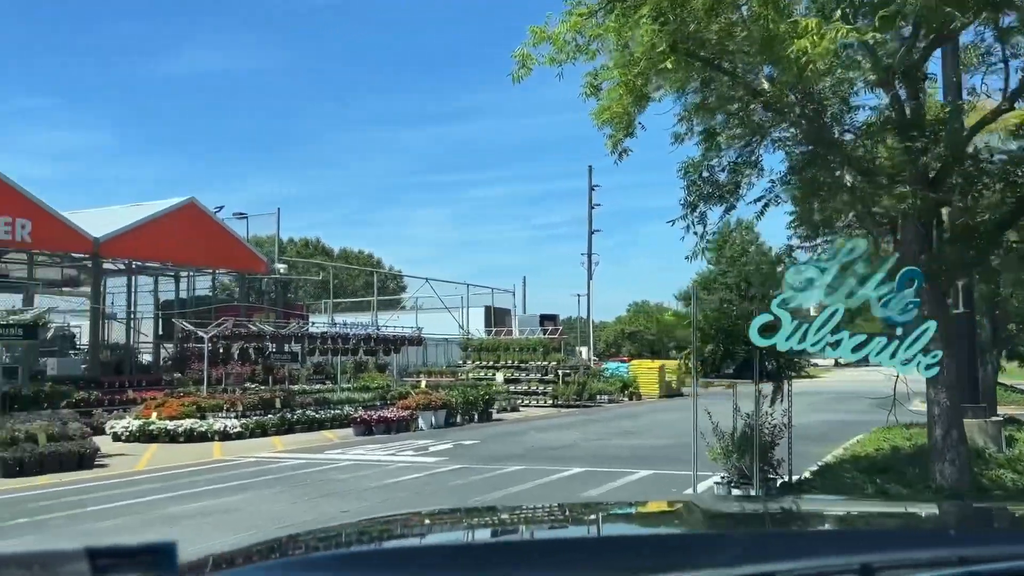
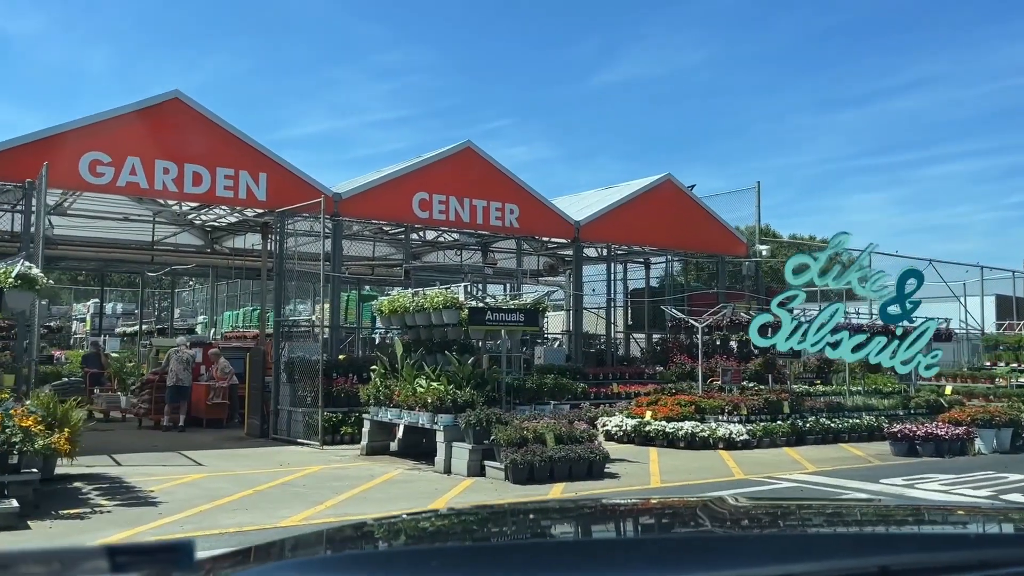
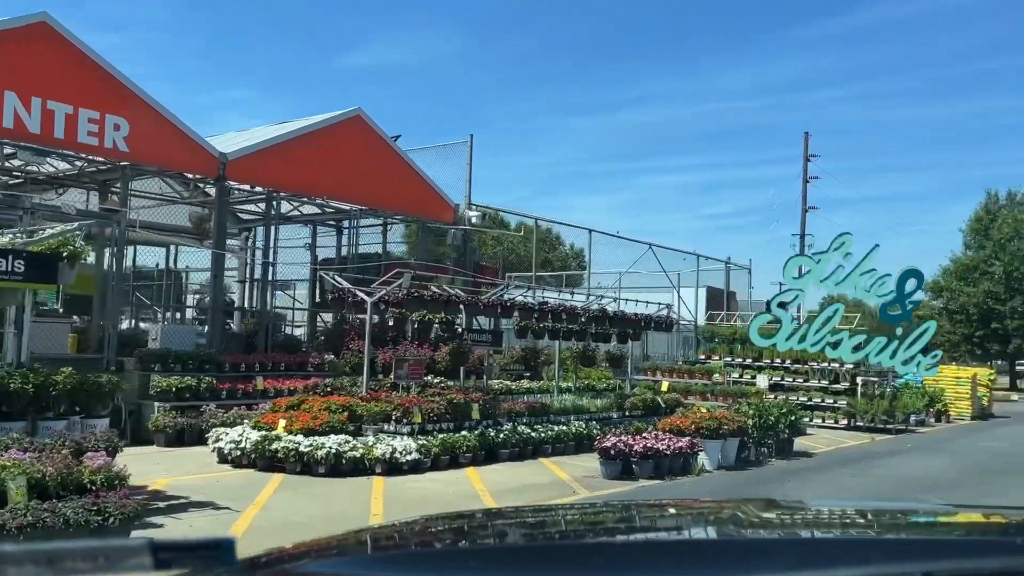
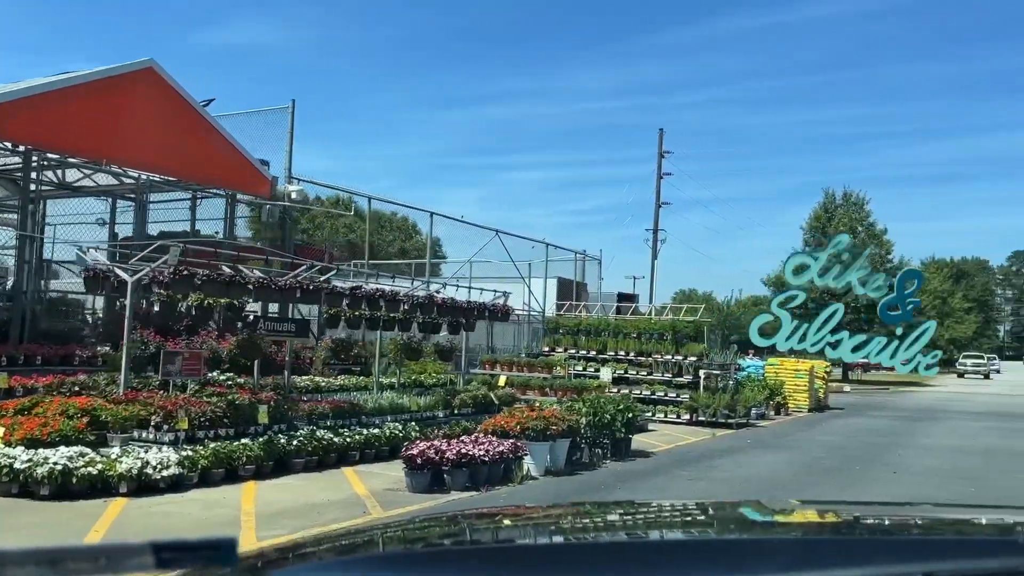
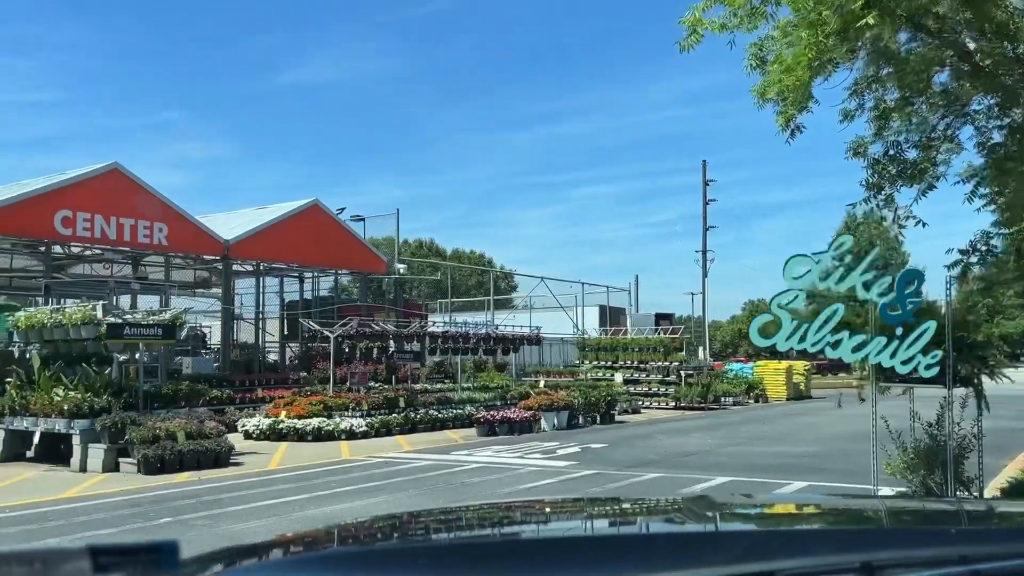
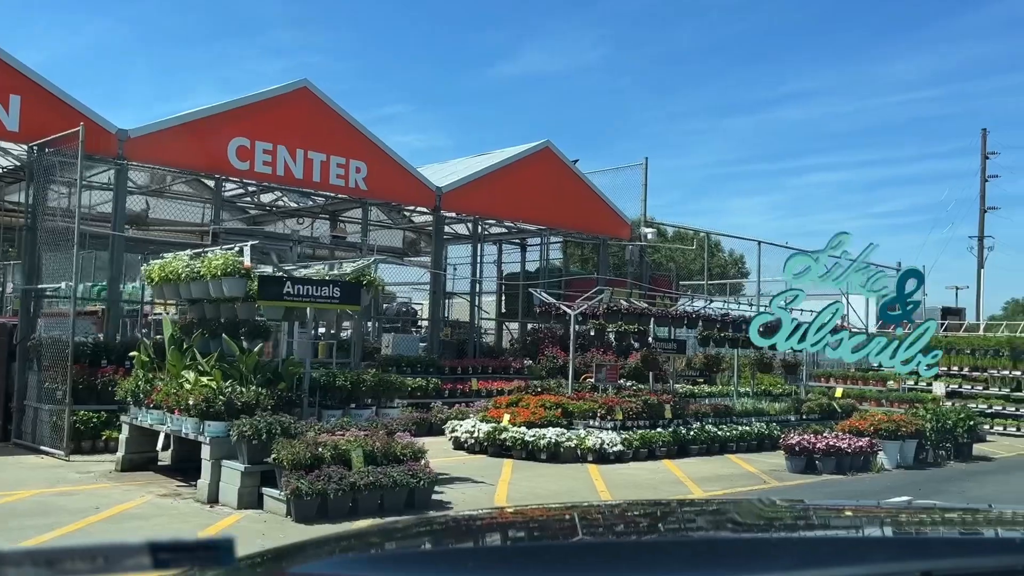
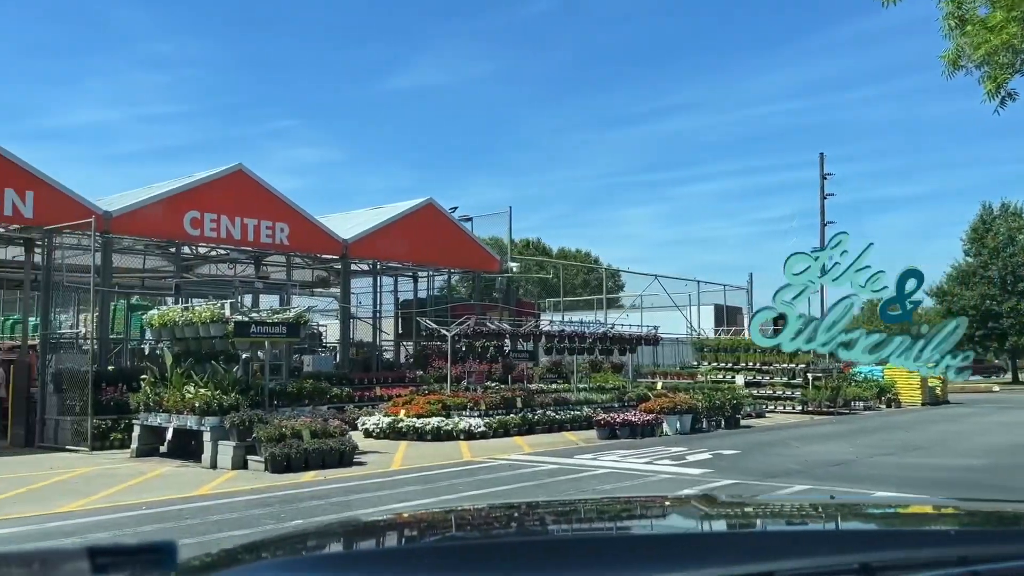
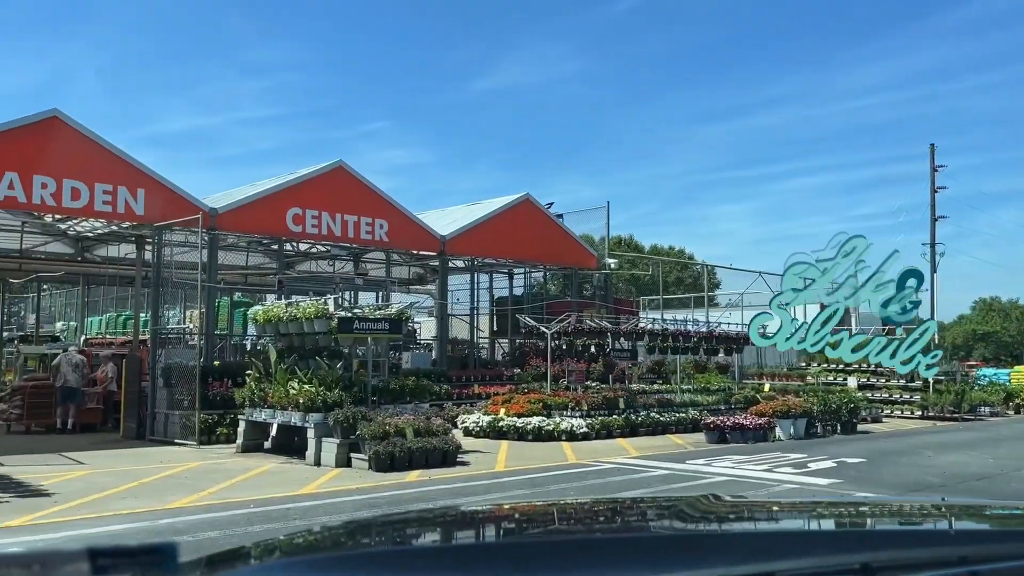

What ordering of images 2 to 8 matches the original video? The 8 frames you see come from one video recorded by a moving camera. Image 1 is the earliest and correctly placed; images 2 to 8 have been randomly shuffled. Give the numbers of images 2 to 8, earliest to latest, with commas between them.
5, 7, 8, 2, 6, 3, 4
